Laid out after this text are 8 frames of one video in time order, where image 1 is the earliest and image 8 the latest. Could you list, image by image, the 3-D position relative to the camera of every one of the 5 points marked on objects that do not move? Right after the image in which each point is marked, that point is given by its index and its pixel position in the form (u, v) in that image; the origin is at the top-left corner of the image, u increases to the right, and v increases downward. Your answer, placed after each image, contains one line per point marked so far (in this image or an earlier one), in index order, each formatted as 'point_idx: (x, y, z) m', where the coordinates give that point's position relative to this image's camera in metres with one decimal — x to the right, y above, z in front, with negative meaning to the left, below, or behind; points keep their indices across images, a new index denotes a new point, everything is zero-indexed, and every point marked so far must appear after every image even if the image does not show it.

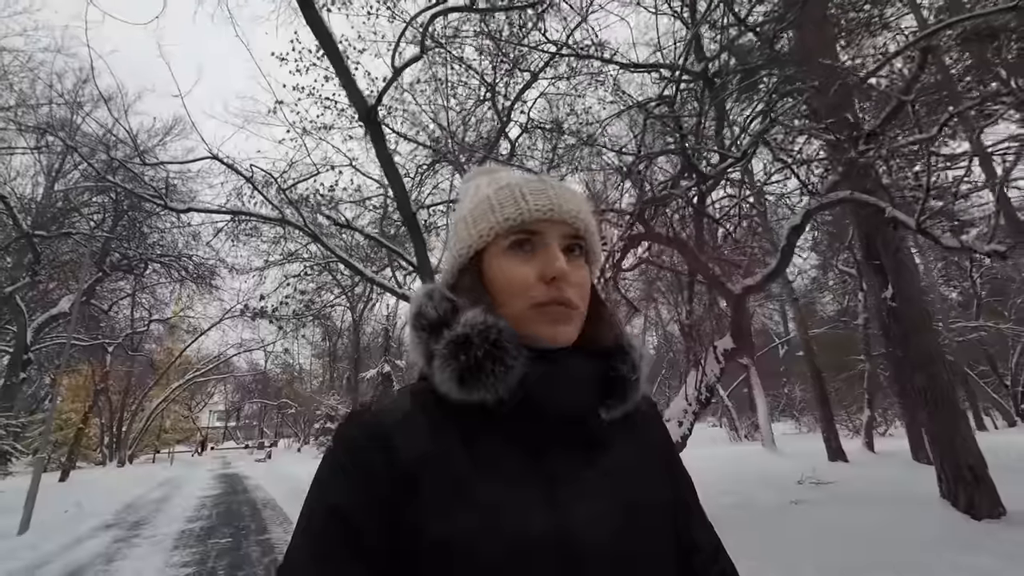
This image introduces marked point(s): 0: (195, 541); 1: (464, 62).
0: (-6.1, -4.6, +8.2) m
1: (-0.7, +3.9, +7.3) m
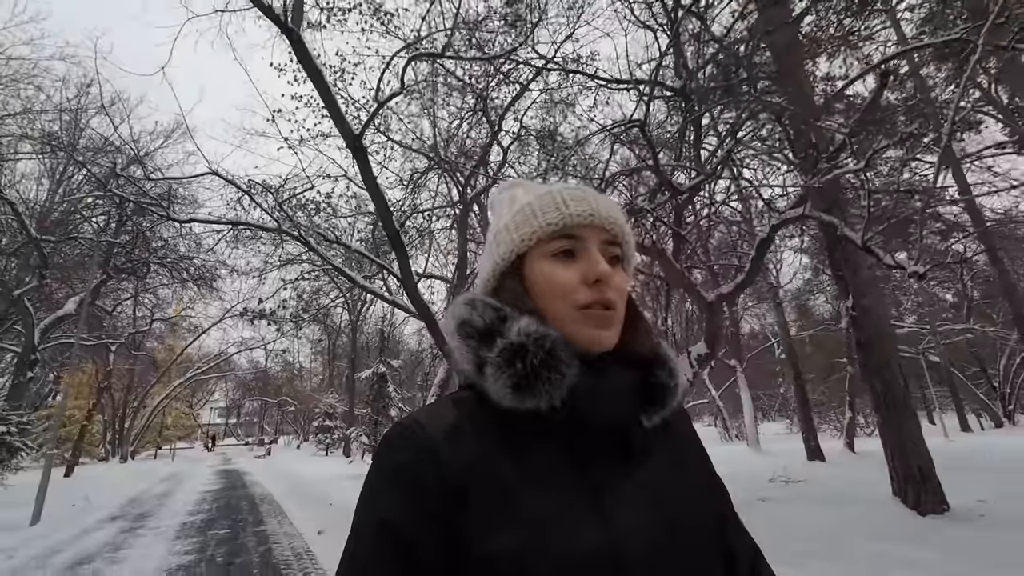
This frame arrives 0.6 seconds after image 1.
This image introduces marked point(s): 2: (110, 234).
0: (-6.3, -4.7, +8.5) m
1: (-0.9, +3.9, +7.6) m
2: (-10.1, +1.3, +10.7) m
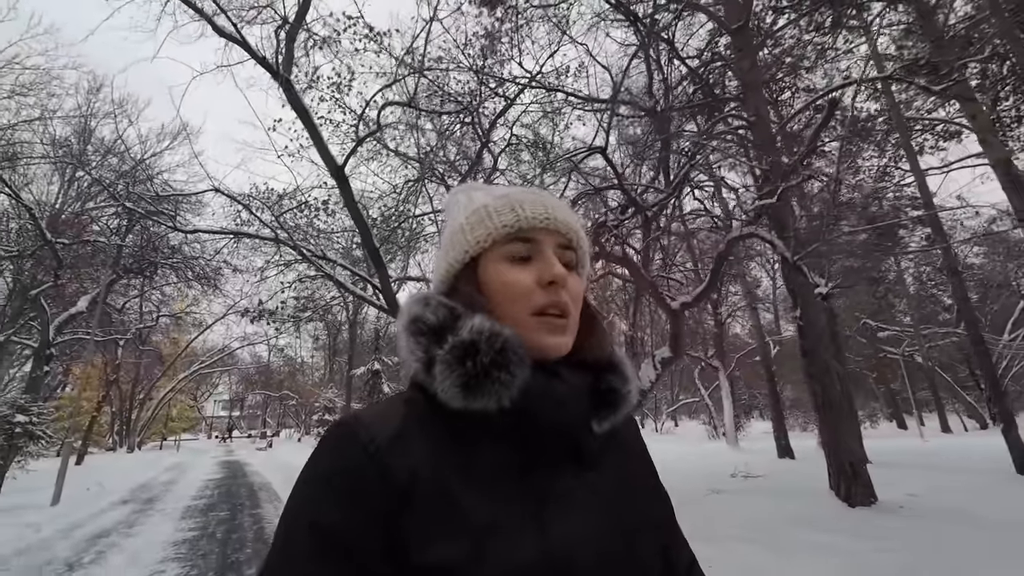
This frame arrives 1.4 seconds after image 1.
0: (-6.7, -4.7, +9.1) m
1: (-1.2, +3.8, +8.1) m
2: (-10.4, +1.3, +11.2) m
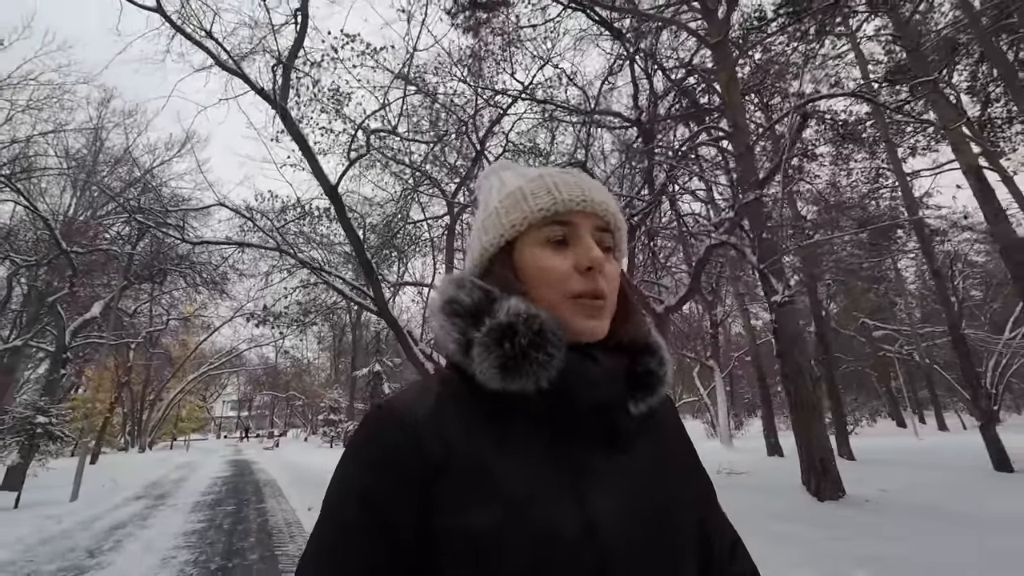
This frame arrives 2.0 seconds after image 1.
0: (-6.7, -4.8, +9.4) m
1: (-1.4, +3.7, +8.4) m
2: (-10.5, +1.2, +11.7) m
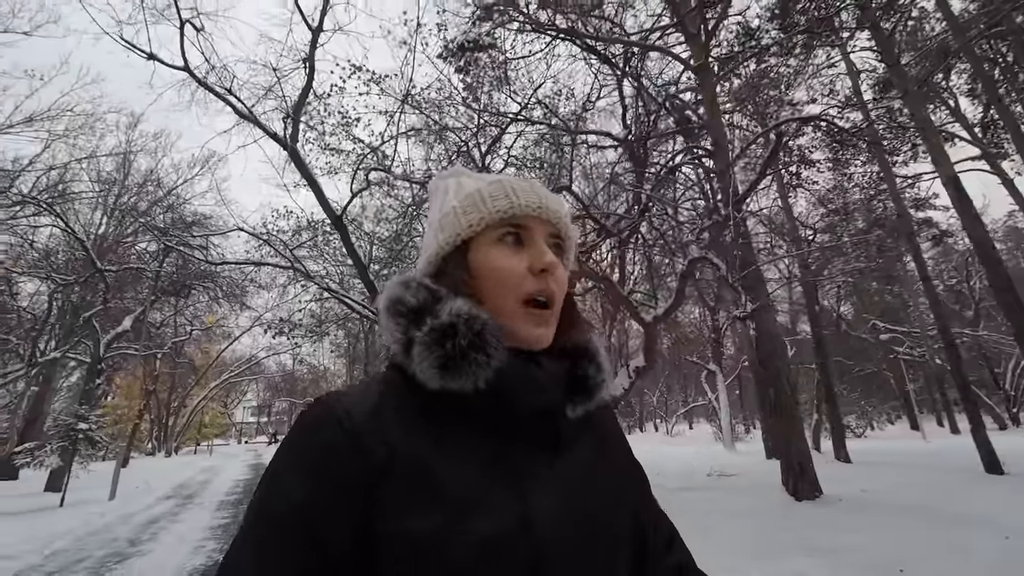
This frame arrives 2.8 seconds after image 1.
0: (-6.6, -5.1, +10.0) m
1: (-1.4, +3.5, +8.9) m
2: (-10.4, +0.8, +12.4) m
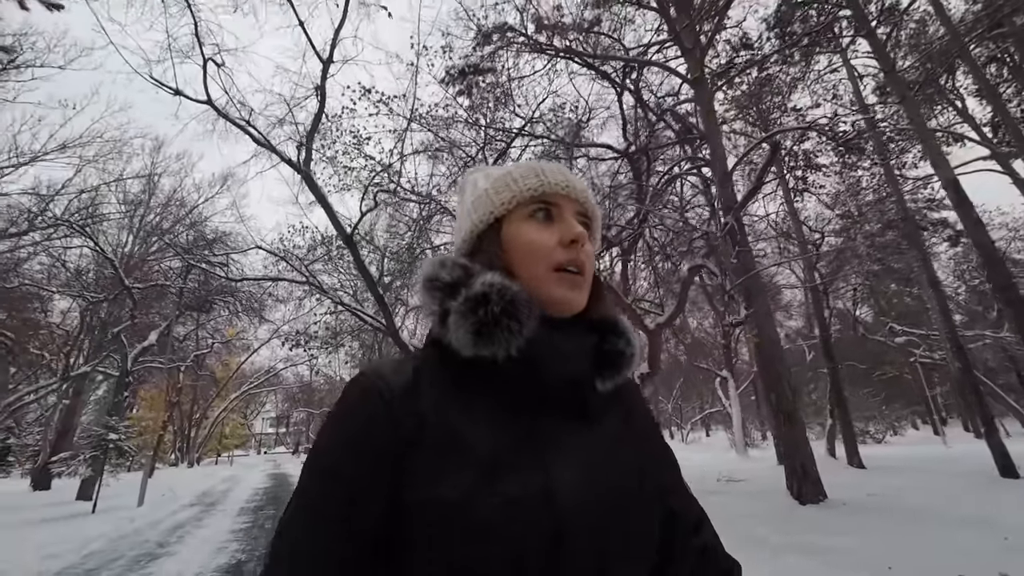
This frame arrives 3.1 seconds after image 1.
0: (-6.4, -5.5, +10.4) m
1: (-1.3, +3.2, +9.2) m
2: (-10.1, +0.3, +13.0) m
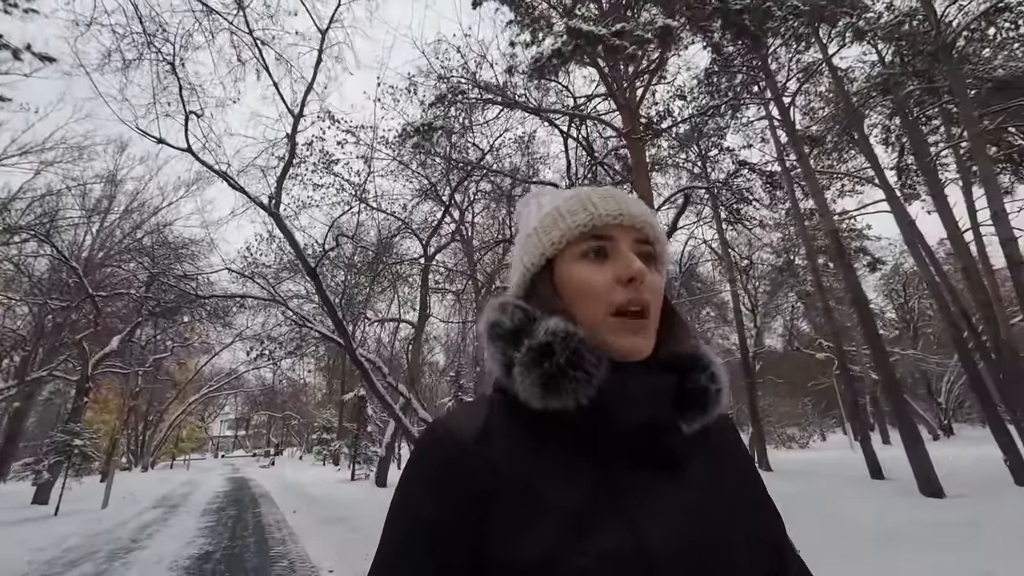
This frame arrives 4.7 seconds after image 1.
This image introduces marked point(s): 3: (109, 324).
0: (-7.6, -5.8, +10.7) m
1: (-2.3, +2.8, +10.0) m
2: (-11.4, +0.1, +13.1) m
3: (-13.7, -1.2, +14.3) m
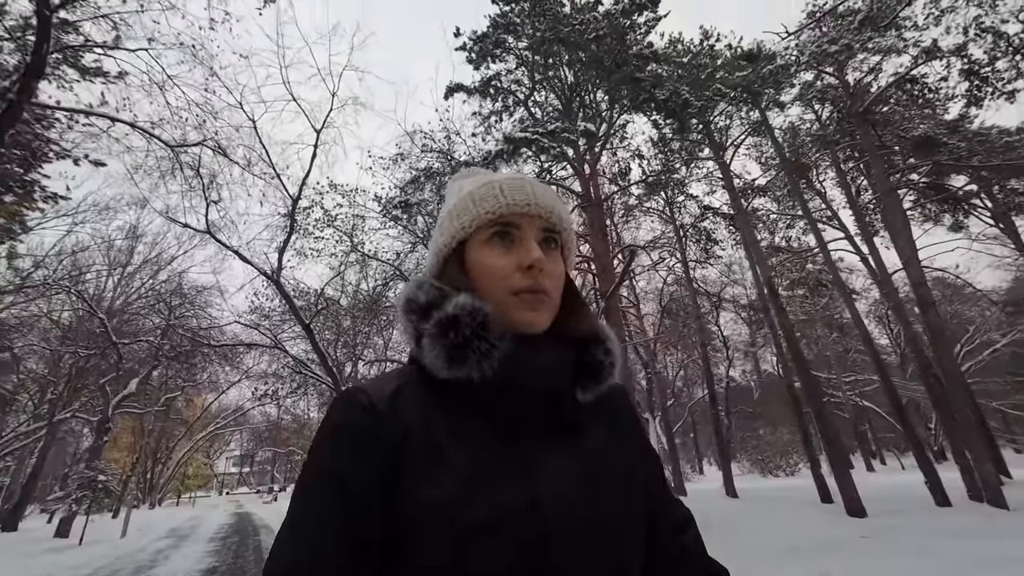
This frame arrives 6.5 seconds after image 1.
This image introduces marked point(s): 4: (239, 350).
0: (-8.0, -7.0, +11.5) m
1: (-2.9, +1.7, +11.2) m
2: (-11.9, -1.4, +14.3) m
3: (-14.2, -2.8, +15.5) m
4: (-8.7, -2.0, +13.8) m
